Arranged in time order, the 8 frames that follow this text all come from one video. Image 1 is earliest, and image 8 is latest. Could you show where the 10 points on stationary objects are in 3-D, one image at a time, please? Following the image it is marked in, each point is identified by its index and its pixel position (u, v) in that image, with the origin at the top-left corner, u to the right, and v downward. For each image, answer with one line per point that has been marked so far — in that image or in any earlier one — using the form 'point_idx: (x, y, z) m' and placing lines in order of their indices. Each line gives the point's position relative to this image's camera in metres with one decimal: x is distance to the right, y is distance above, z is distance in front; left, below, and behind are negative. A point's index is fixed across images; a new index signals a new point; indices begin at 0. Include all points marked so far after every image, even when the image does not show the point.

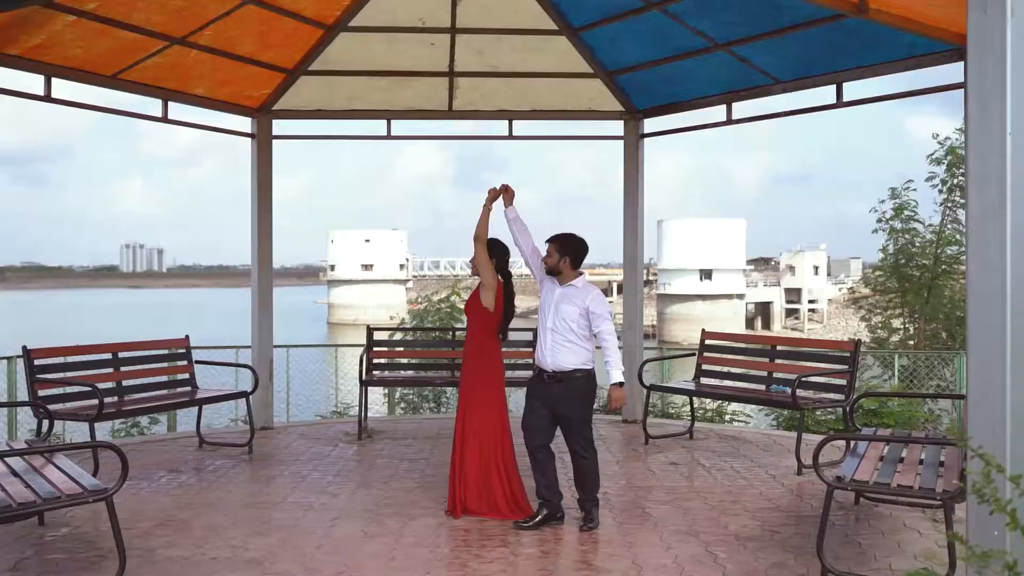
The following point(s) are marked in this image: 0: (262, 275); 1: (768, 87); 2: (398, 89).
0: (-2.2, +0.1, +7.6) m
1: (+2.0, +1.5, +6.7) m
2: (-1.0, +1.7, +7.5) m
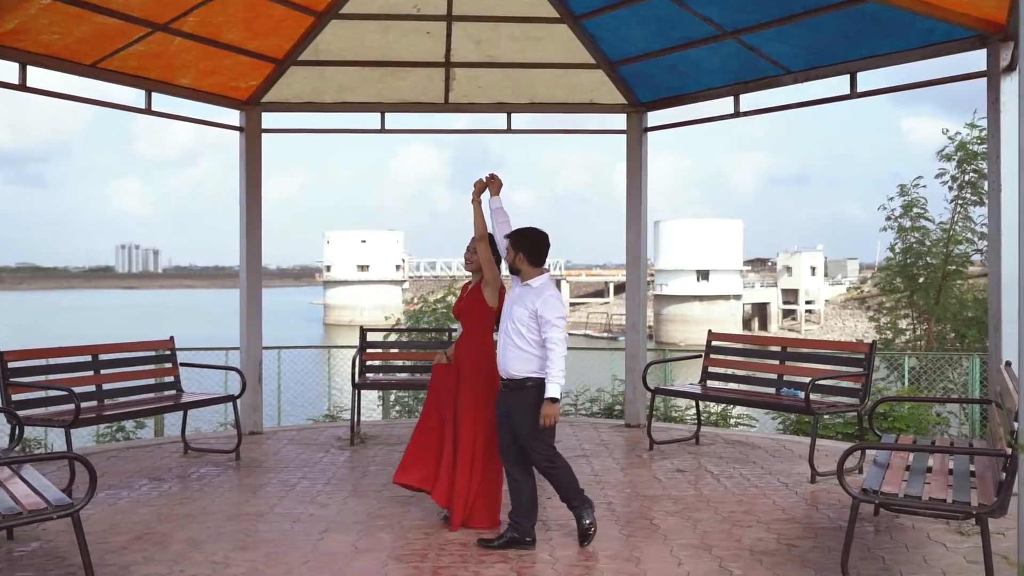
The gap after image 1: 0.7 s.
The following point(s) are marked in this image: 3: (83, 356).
0: (-2.2, +0.1, +7.3) m
1: (+2.0, +1.6, +6.4) m
2: (-1.0, +1.7, +7.2) m
3: (-3.1, -0.5, +6.2) m
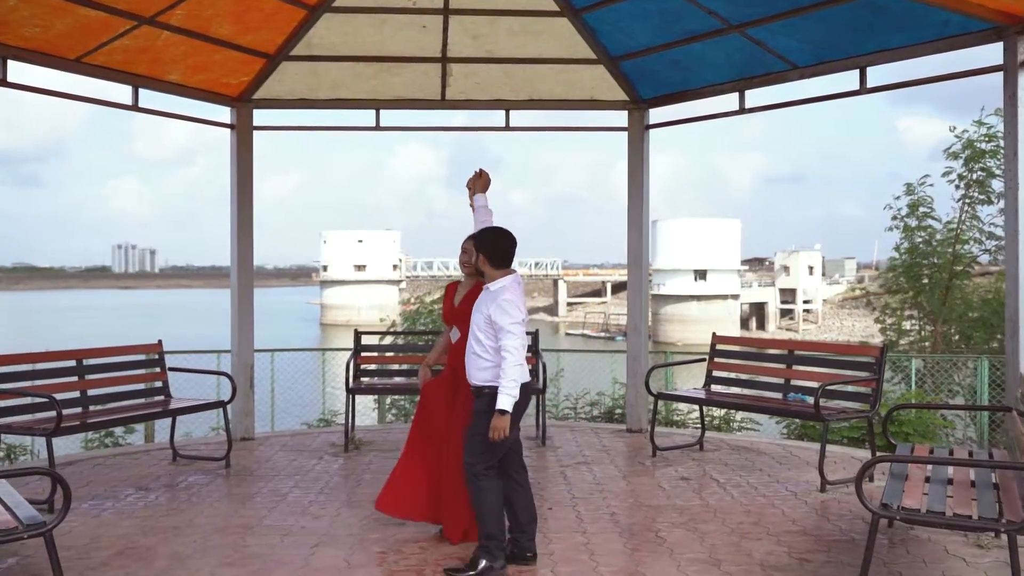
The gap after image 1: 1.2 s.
0: (-2.2, +0.1, +7.1) m
1: (+2.0, +1.5, +6.3) m
2: (-1.0, +1.7, +7.0) m
3: (-3.1, -0.5, +6.0) m
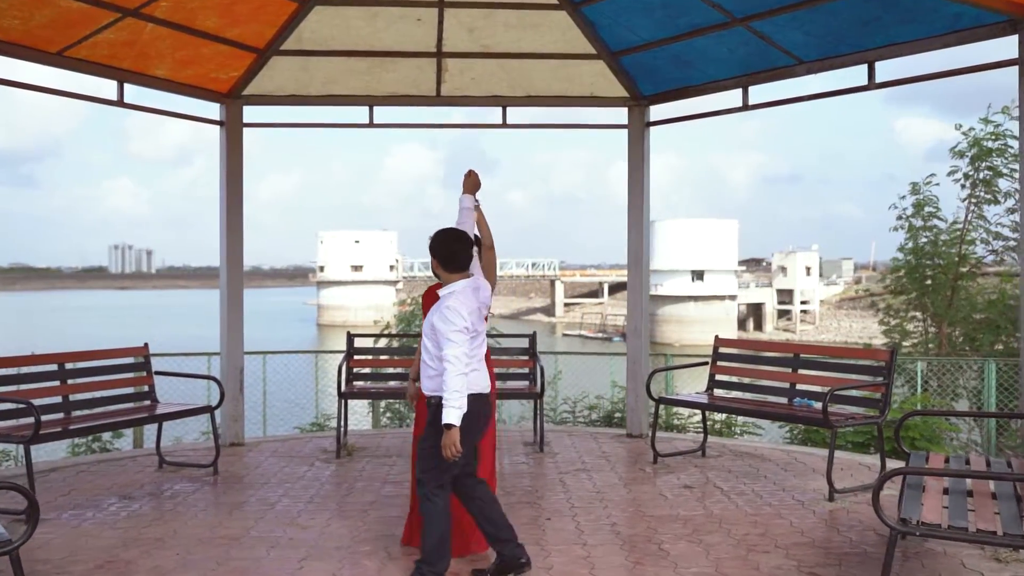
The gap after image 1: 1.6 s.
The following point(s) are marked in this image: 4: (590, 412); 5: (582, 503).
0: (-2.2, +0.1, +6.9) m
1: (+1.9, +1.5, +6.1) m
2: (-1.0, +1.7, +6.8) m
3: (-3.1, -0.5, +5.8) m
4: (+0.8, -1.2, +8.7) m
5: (+0.4, -1.3, +5.3) m
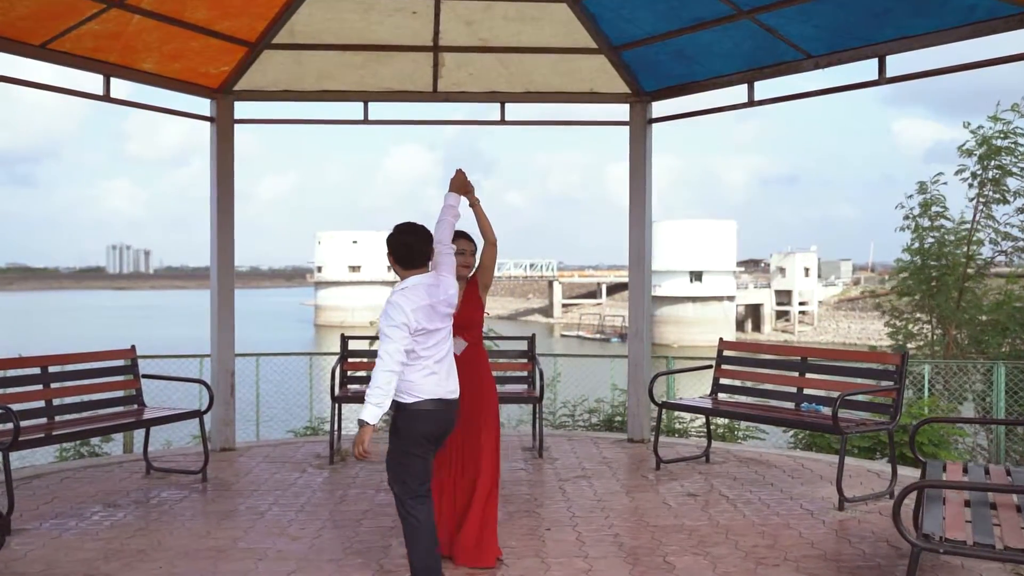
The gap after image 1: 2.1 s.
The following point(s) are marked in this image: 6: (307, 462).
0: (-2.3, +0.1, +6.7) m
1: (+1.9, +1.5, +5.9) m
2: (-1.0, +1.7, +6.6) m
3: (-3.1, -0.5, +5.6) m
4: (+0.8, -1.3, +8.5) m
5: (+0.4, -1.3, +5.1) m
6: (-1.5, -1.3, +6.5) m
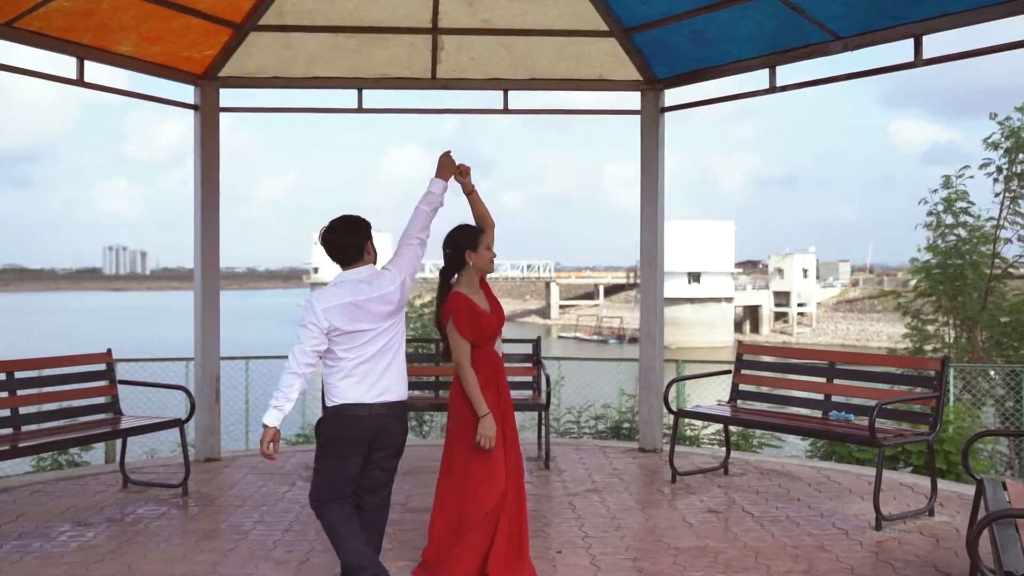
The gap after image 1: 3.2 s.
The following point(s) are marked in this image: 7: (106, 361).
0: (-2.2, +0.1, +6.3) m
1: (+2.0, +1.5, +5.5) m
2: (-1.0, +1.7, +6.2) m
3: (-3.1, -0.5, +5.2) m
4: (+0.8, -1.3, +8.1) m
5: (+0.4, -1.3, +4.7) m
6: (-1.5, -1.3, +6.0) m
7: (-2.7, -0.5, +5.7) m
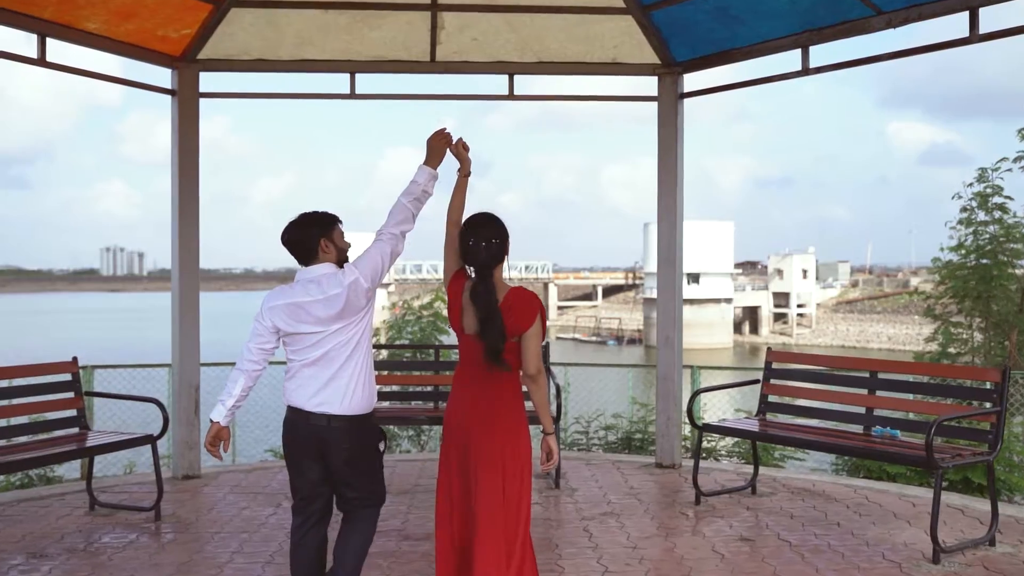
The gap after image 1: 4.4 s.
0: (-2.2, +0.1, +5.8) m
1: (+2.0, +1.5, +5.0) m
2: (-1.0, +1.7, +5.7) m
3: (-3.0, -0.5, +4.7) m
4: (+0.8, -1.3, +7.6) m
5: (+0.5, -1.3, +4.1) m
6: (-1.4, -1.3, +5.5) m
7: (-2.6, -0.5, +5.2) m
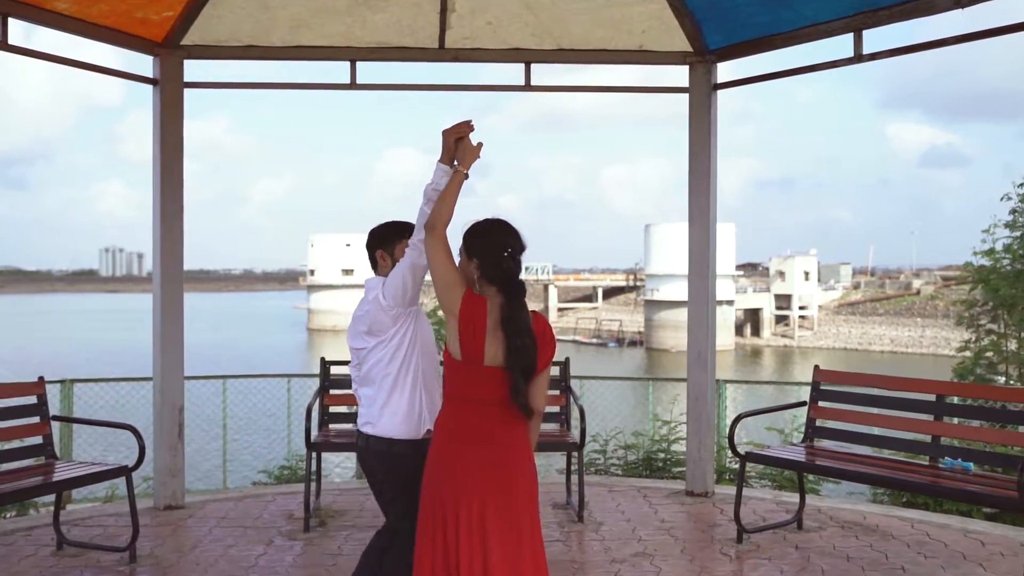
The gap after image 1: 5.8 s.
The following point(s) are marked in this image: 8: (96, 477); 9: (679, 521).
0: (-2.1, 0.0, +5.2) m
1: (+2.1, +1.4, +4.4) m
2: (-0.9, +1.6, +5.1) m
3: (-2.9, -0.6, +4.1) m
4: (+0.9, -1.3, +7.1) m
5: (+0.6, -1.4, +3.6) m
6: (-1.3, -1.4, +5.0) m
7: (-2.5, -0.6, +4.7) m
8: (-2.1, -1.0, +4.4) m
9: (+1.0, -1.3, +5.0) m
